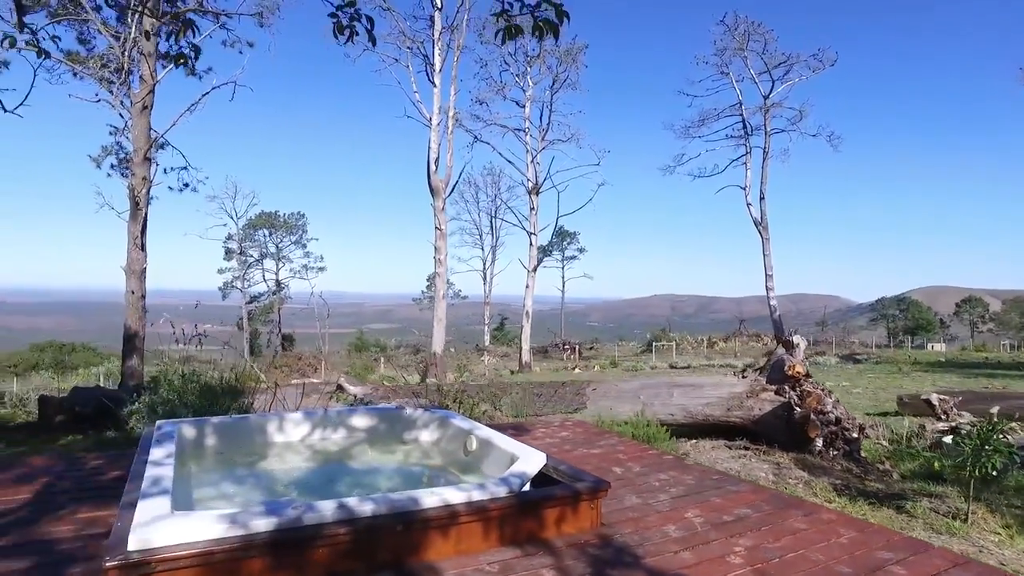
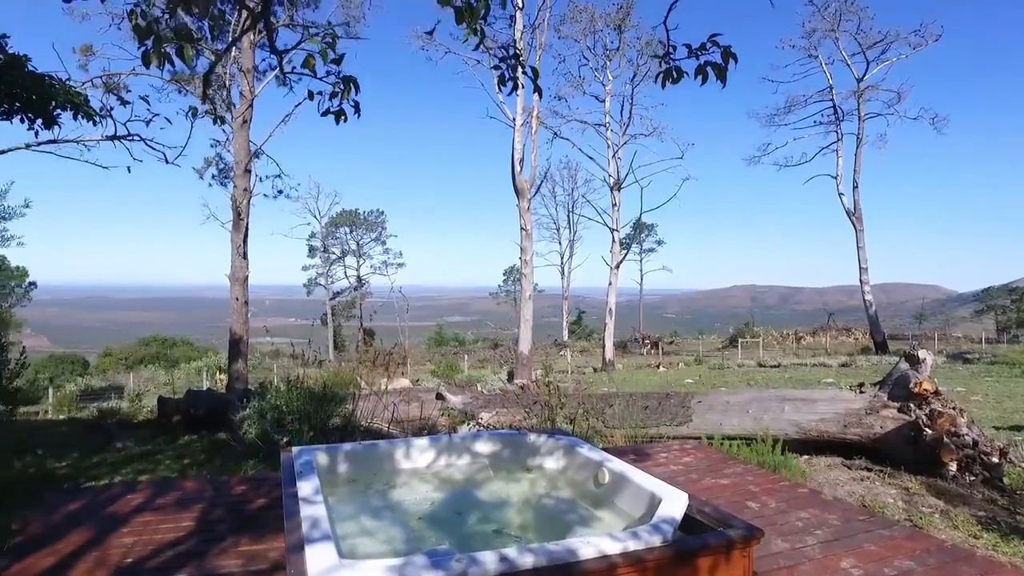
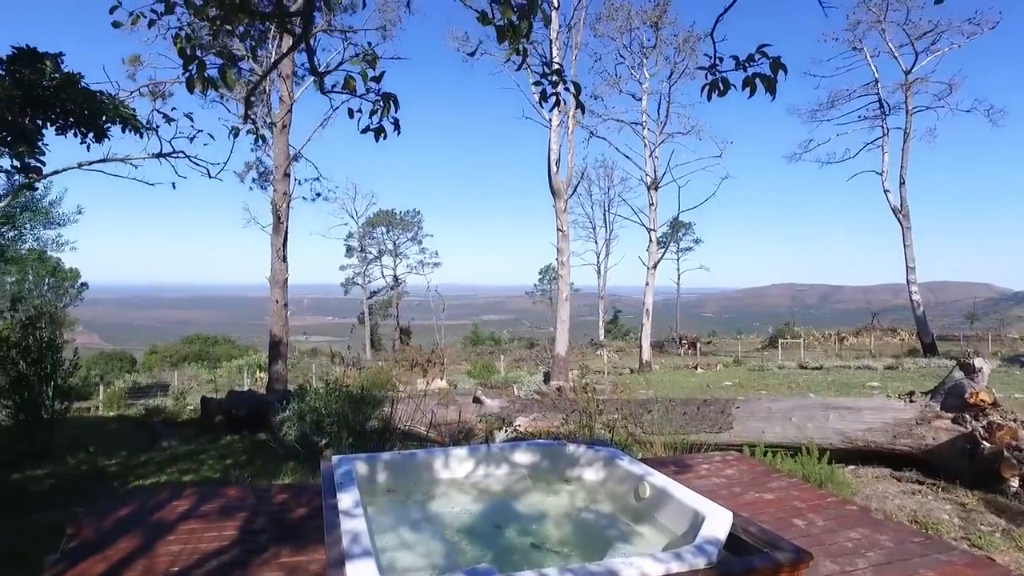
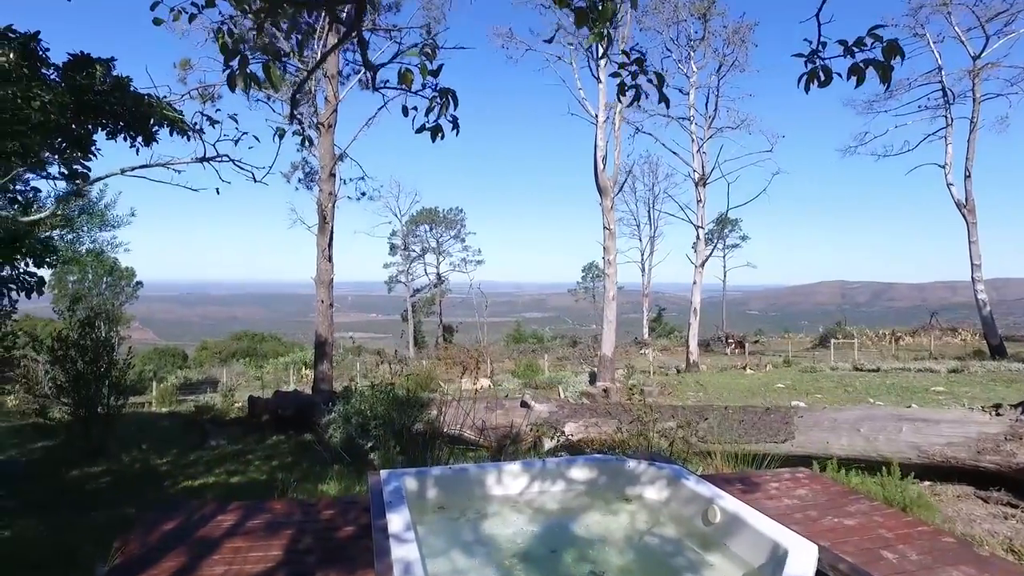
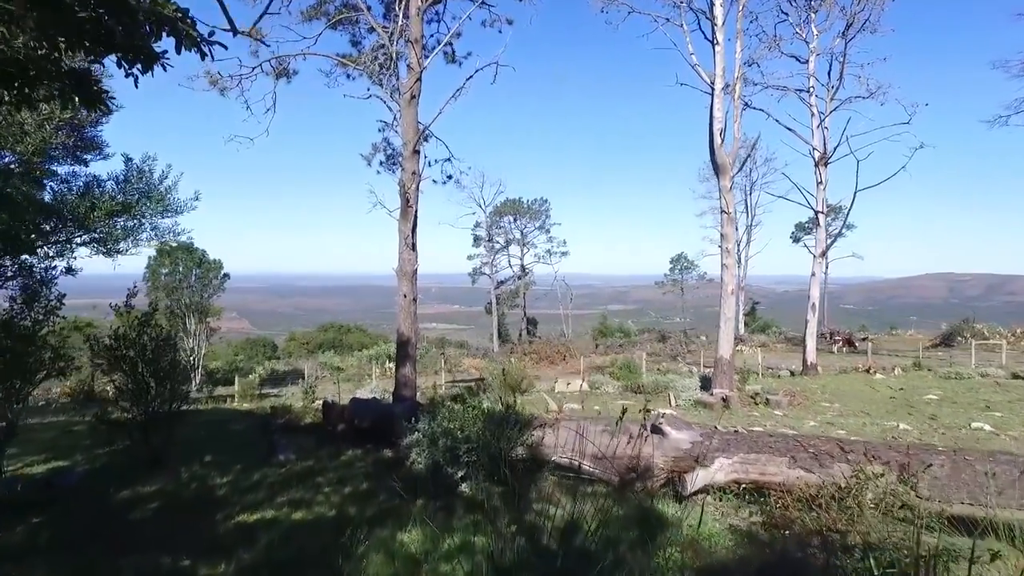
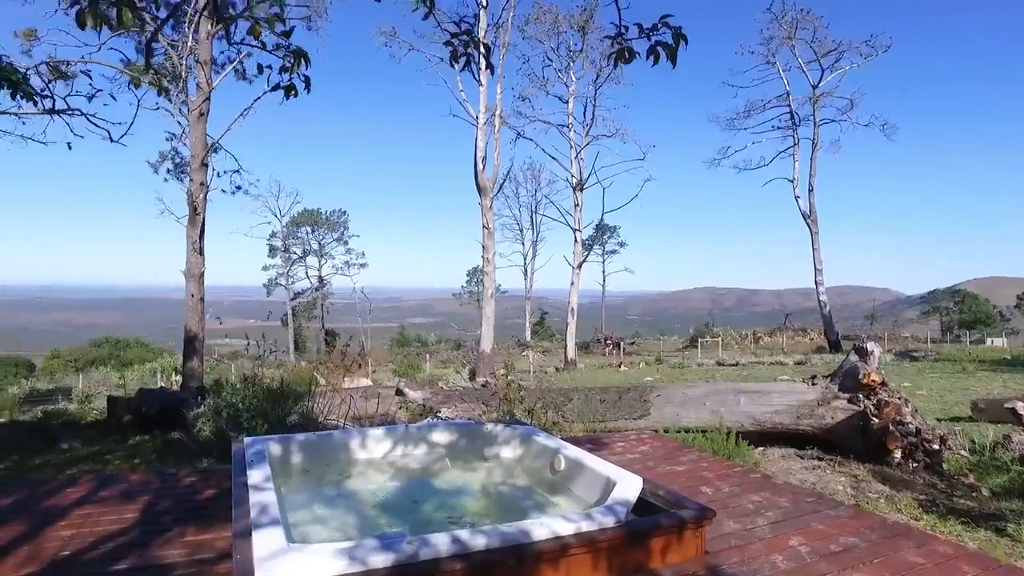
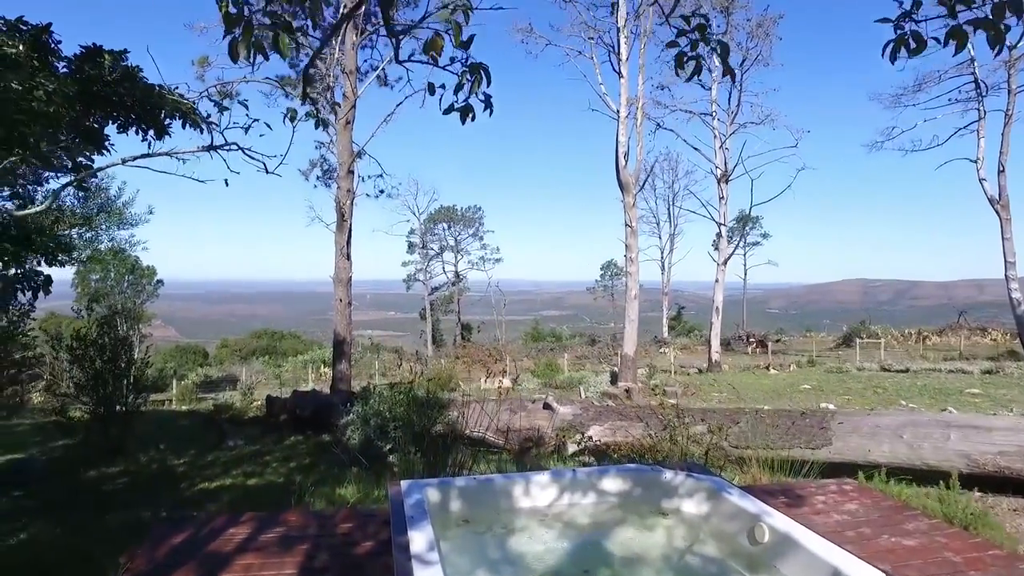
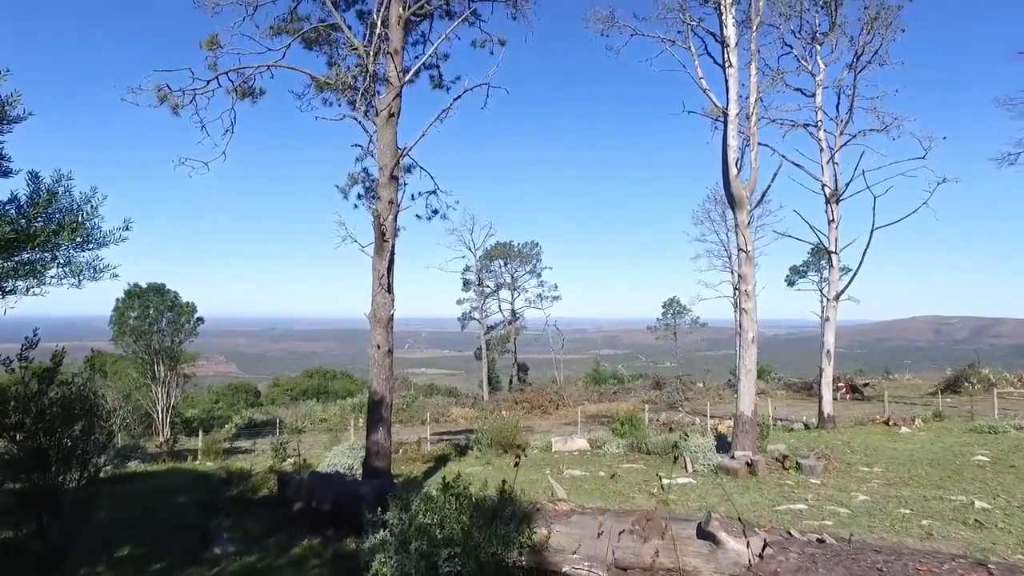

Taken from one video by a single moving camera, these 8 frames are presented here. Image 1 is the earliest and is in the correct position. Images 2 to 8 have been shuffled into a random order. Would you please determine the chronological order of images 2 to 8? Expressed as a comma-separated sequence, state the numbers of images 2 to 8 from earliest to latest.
6, 2, 3, 4, 7, 5, 8
